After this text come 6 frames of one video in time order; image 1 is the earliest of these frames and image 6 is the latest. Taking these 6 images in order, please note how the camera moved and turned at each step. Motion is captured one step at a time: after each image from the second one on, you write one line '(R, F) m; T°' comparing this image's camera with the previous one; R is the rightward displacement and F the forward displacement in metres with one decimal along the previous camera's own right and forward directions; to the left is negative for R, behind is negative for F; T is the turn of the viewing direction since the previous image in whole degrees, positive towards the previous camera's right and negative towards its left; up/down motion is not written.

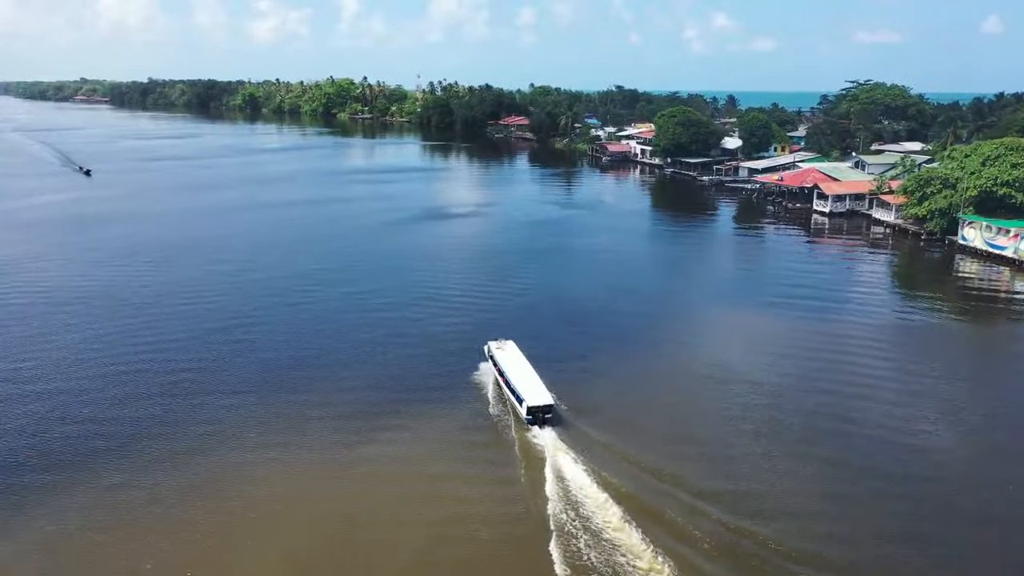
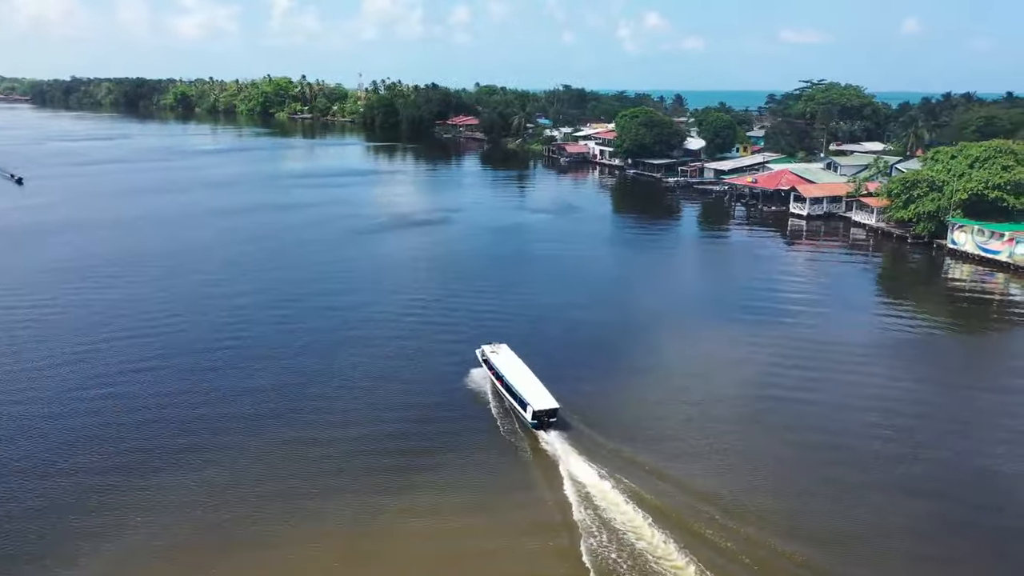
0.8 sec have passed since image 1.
(-1.3, +1.6) m; +4°
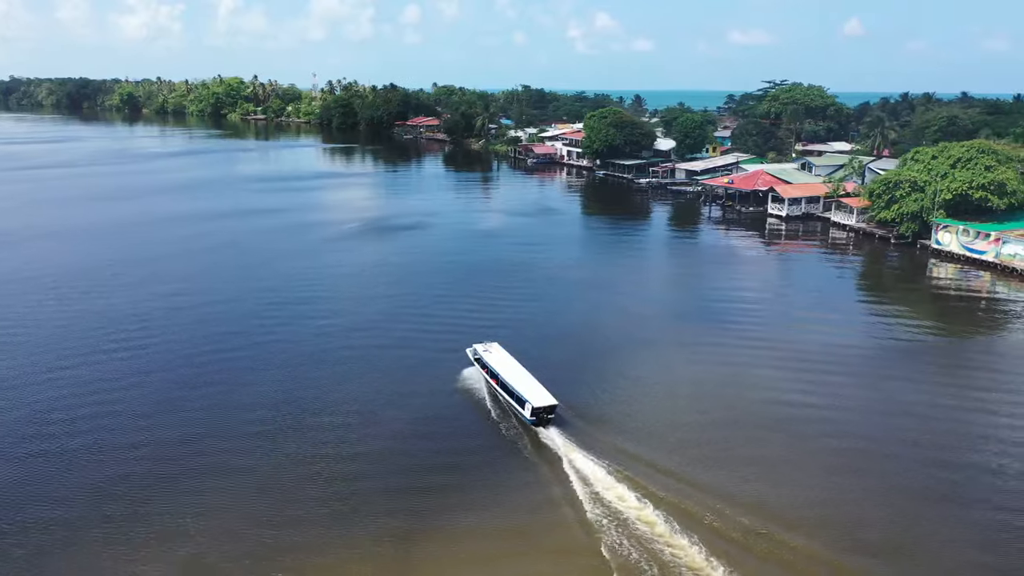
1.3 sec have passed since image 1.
(-1.0, +0.8) m; +3°
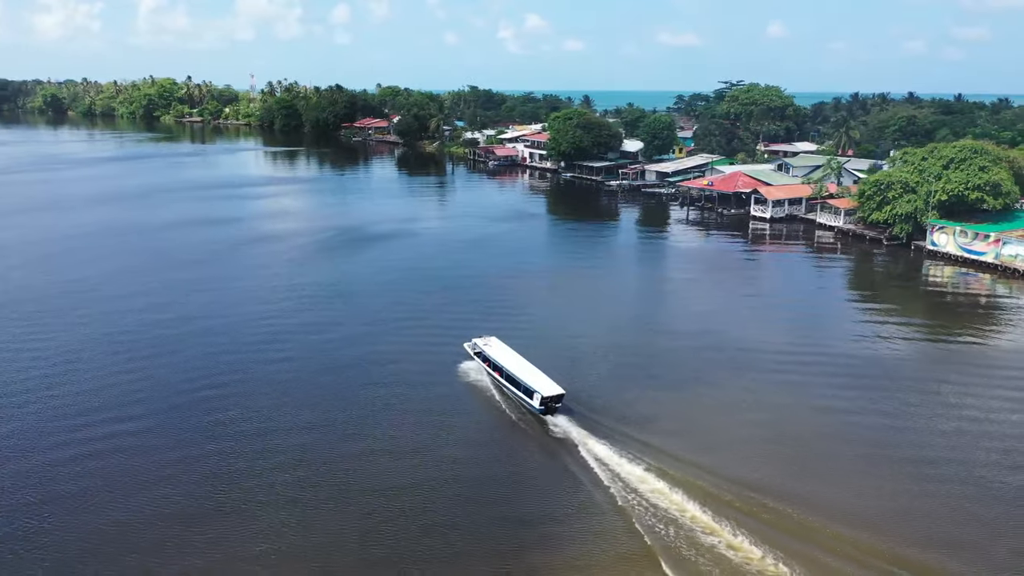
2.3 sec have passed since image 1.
(-1.8, +1.2) m; +4°
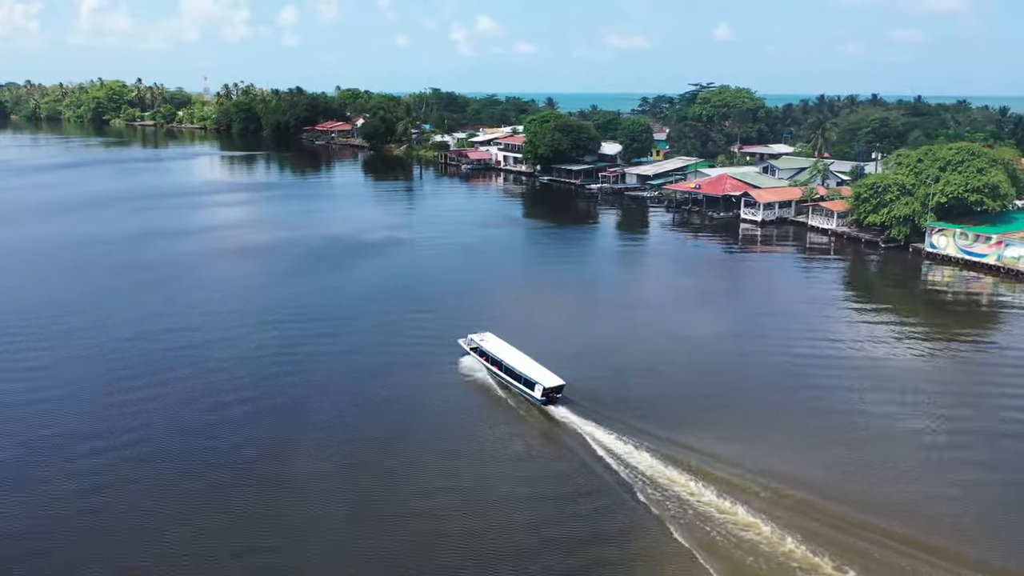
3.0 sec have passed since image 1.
(-1.4, +0.8) m; +3°
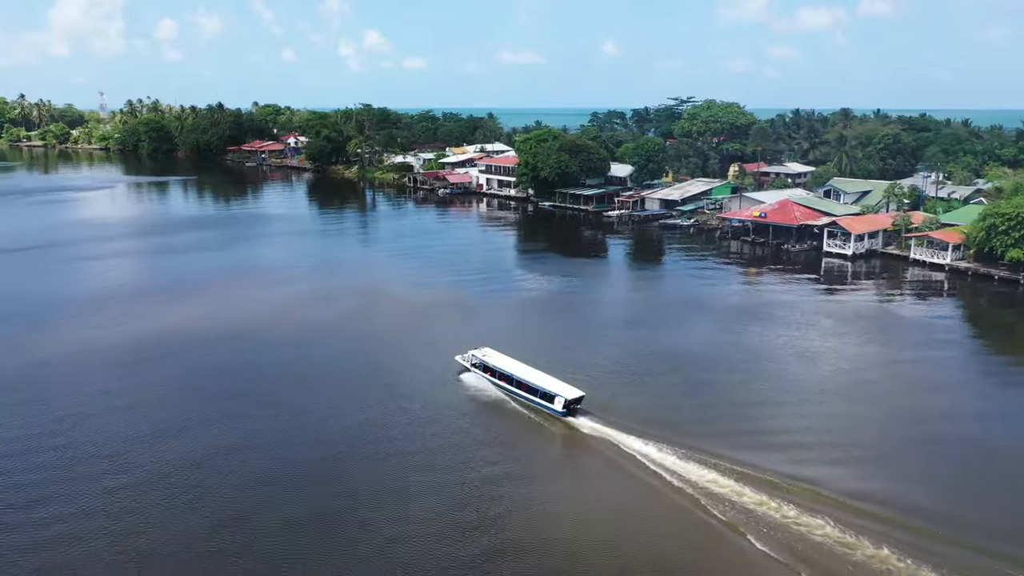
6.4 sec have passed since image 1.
(-5.2, +5.9) m; +7°
